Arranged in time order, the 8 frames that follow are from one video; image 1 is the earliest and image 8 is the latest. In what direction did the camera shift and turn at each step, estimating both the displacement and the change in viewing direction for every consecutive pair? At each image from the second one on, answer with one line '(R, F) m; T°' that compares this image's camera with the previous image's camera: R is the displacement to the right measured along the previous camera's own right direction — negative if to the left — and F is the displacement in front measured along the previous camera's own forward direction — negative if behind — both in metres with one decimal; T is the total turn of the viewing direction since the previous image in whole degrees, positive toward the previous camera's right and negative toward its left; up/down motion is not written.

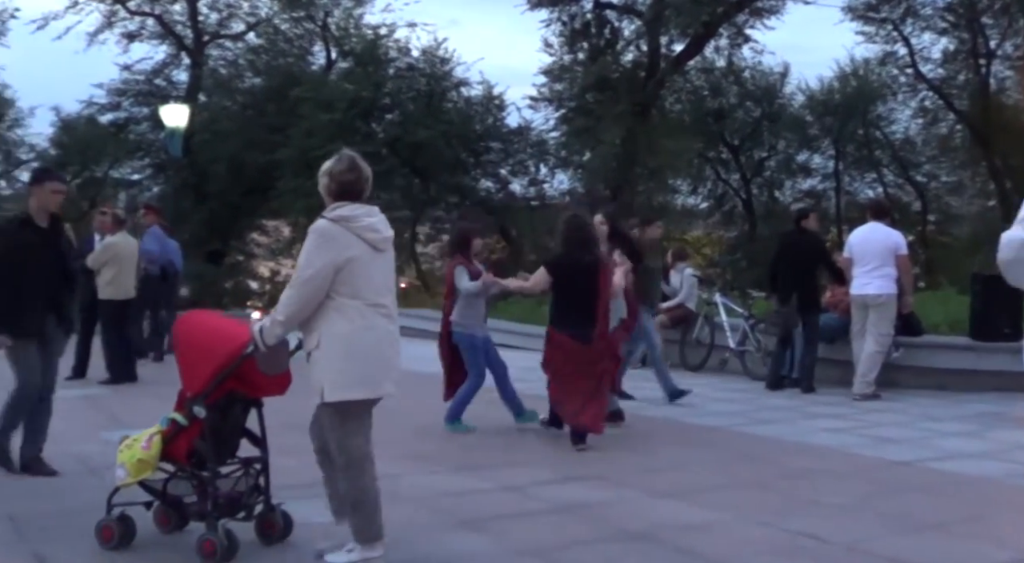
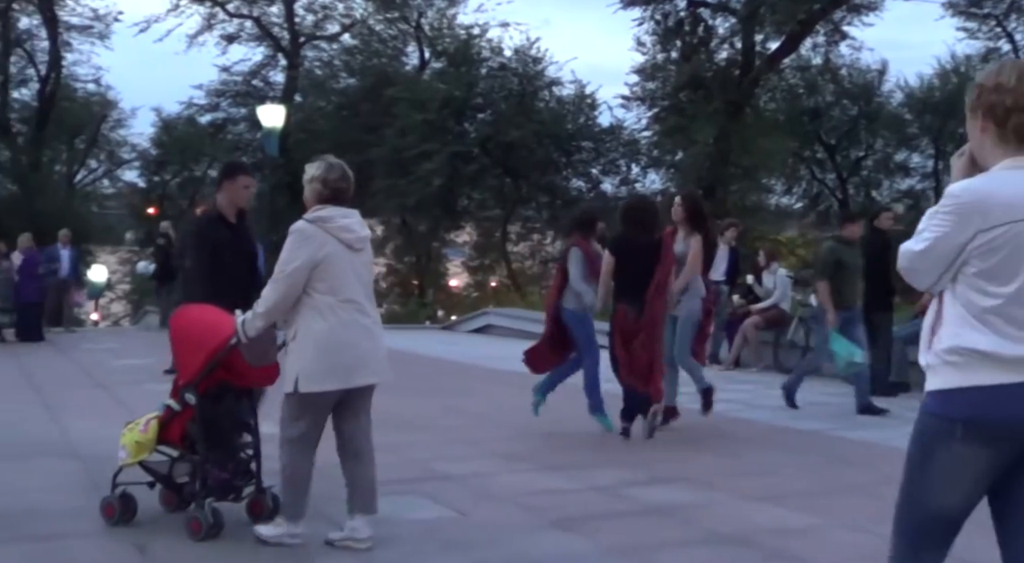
(-0.3, 0.0) m; -4°
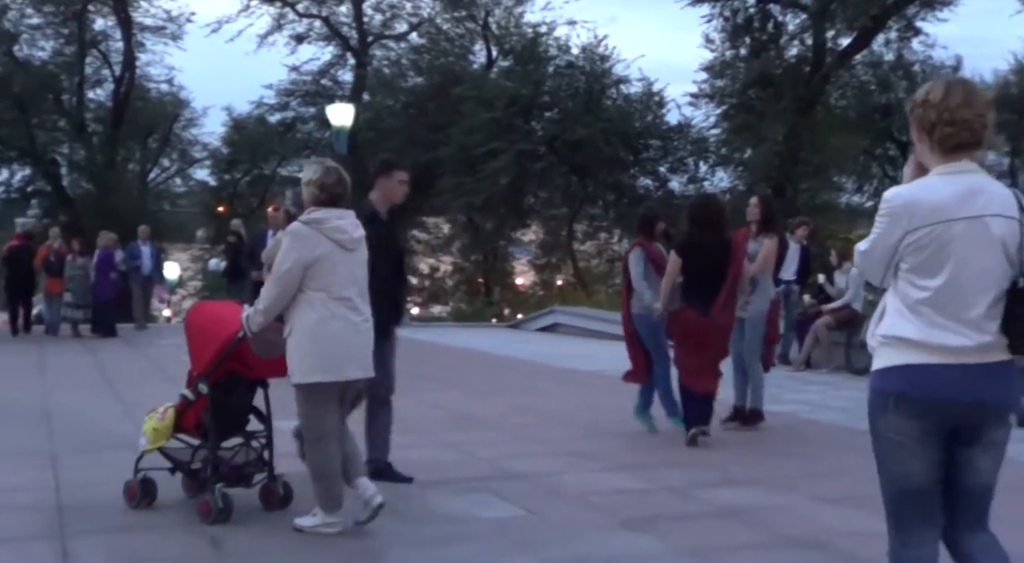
(-0.3, 0.0) m; -3°
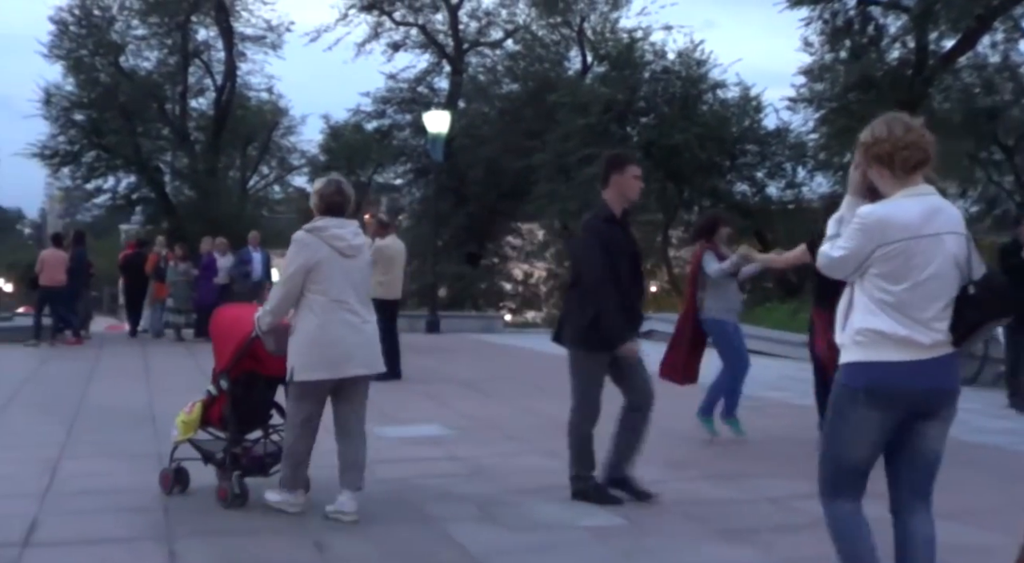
(-0.4, 0.0) m; -3°
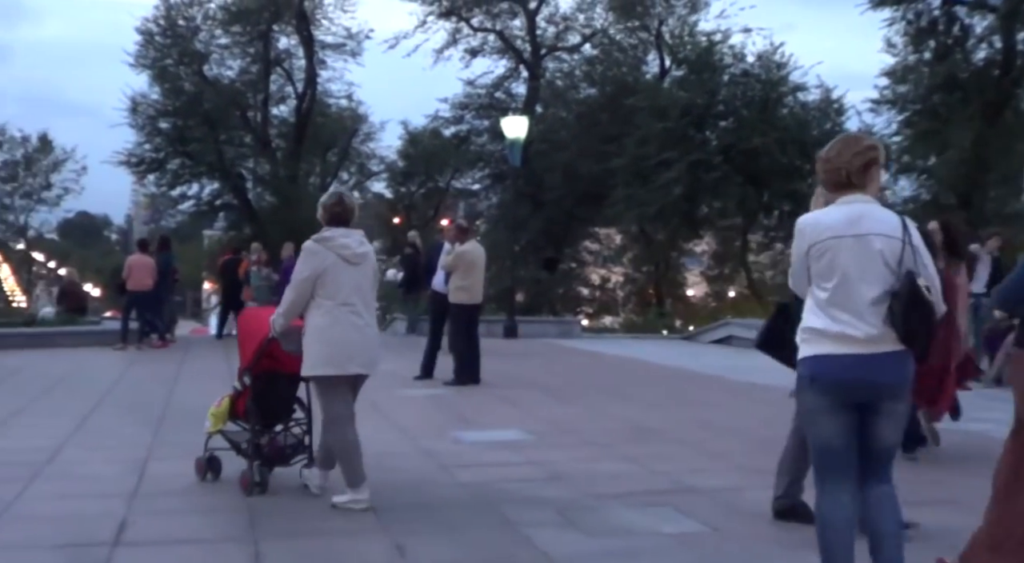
(-0.3, 0.0) m; -3°
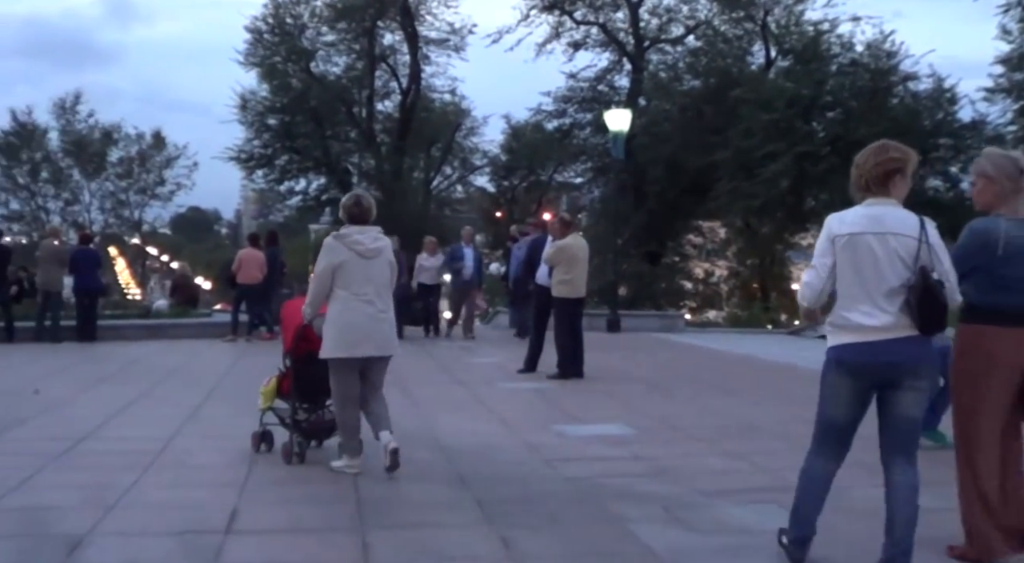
(-0.4, 0.0) m; -4°
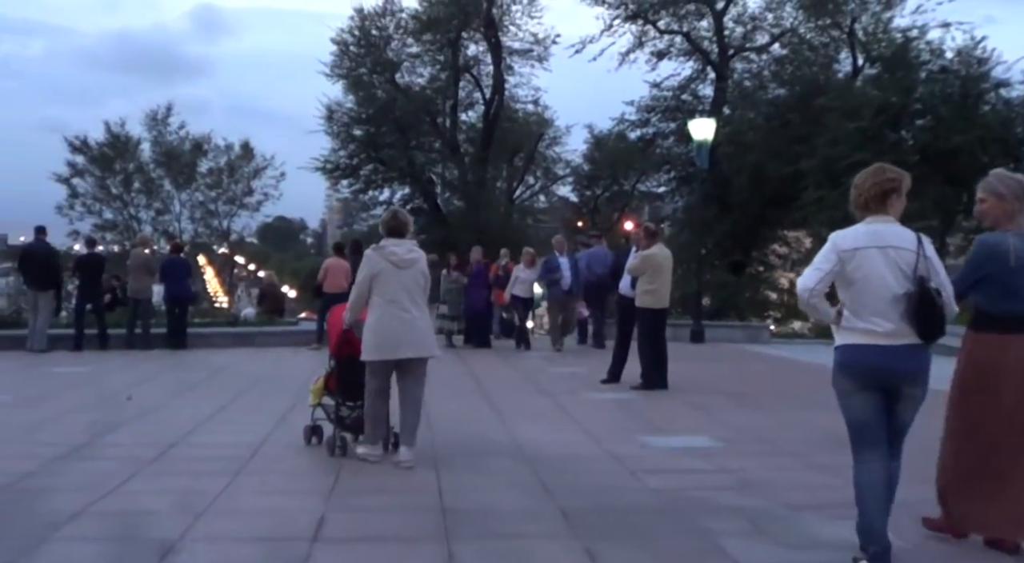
(-0.4, 0.0) m; -3°
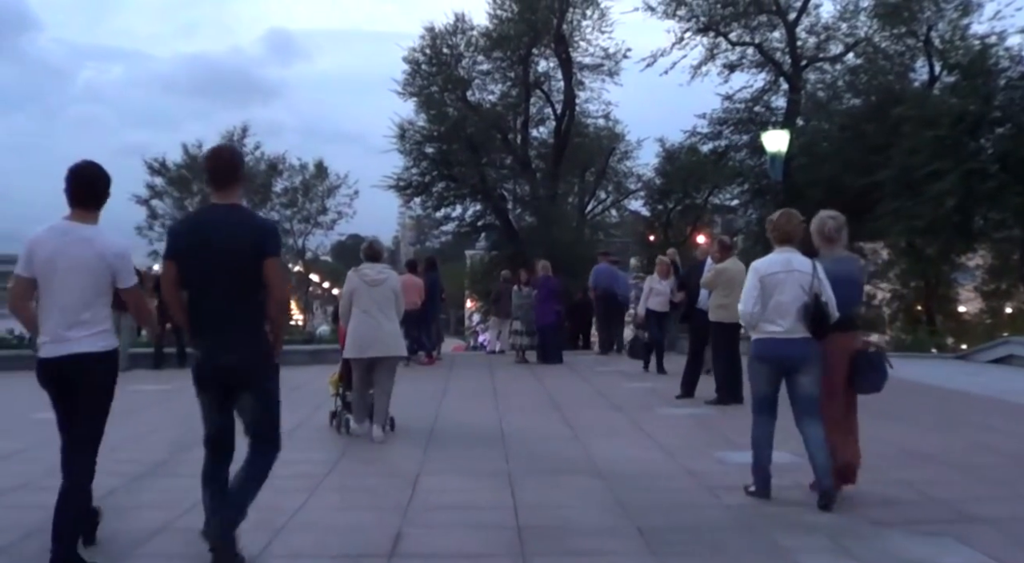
(-0.3, 0.0) m; -3°
